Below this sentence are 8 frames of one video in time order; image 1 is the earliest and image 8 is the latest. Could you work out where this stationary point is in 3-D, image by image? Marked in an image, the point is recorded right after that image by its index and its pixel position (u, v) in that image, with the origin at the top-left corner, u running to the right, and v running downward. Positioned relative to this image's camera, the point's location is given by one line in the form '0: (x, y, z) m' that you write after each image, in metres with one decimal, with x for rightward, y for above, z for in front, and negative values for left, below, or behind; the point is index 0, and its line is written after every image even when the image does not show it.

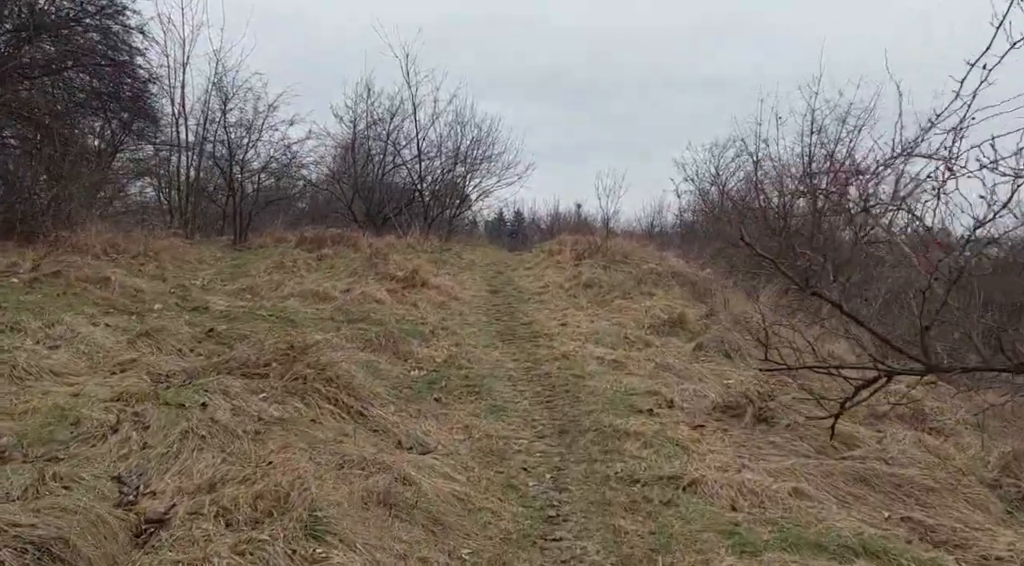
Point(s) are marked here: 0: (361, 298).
0: (-2.1, -0.2, +14.4) m
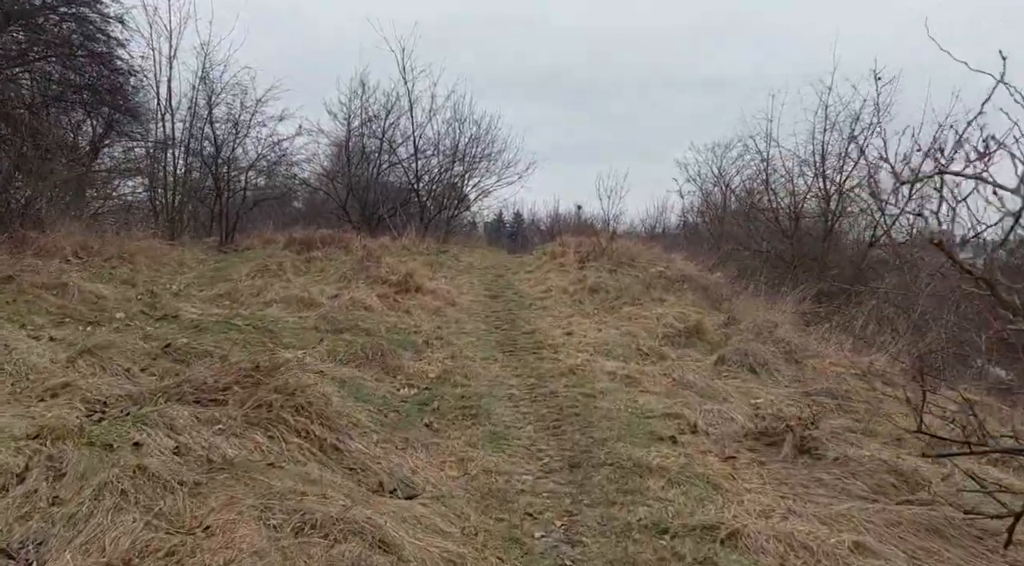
0: (-2.1, -0.3, +13.3) m
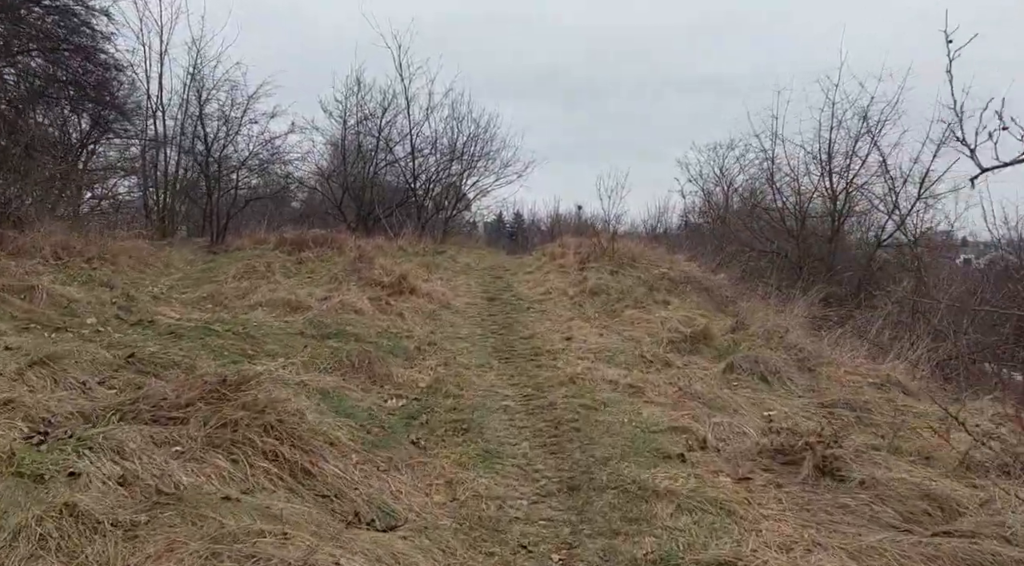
0: (-2.1, -0.3, +12.7) m
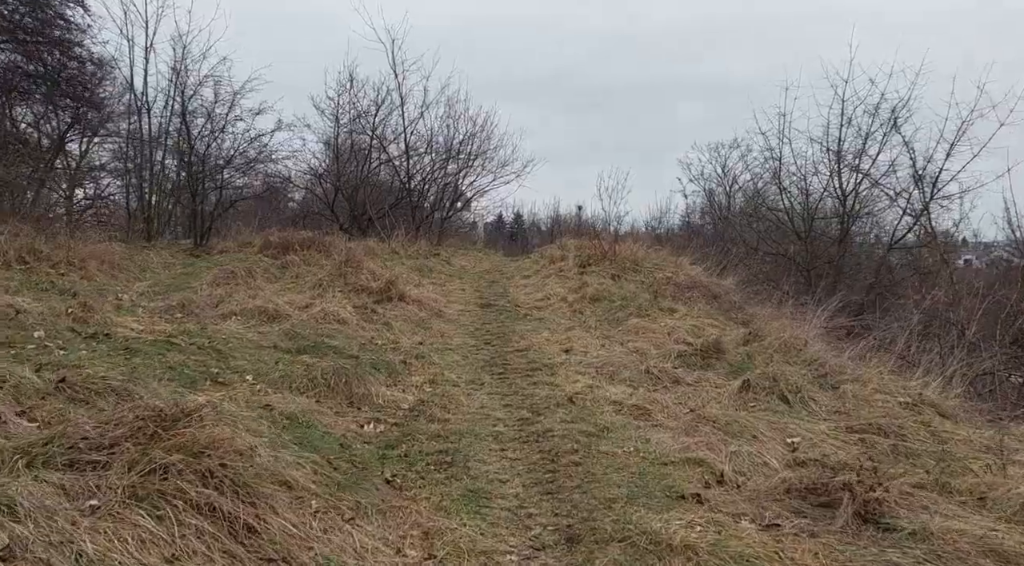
0: (-2.2, -0.4, +11.8) m
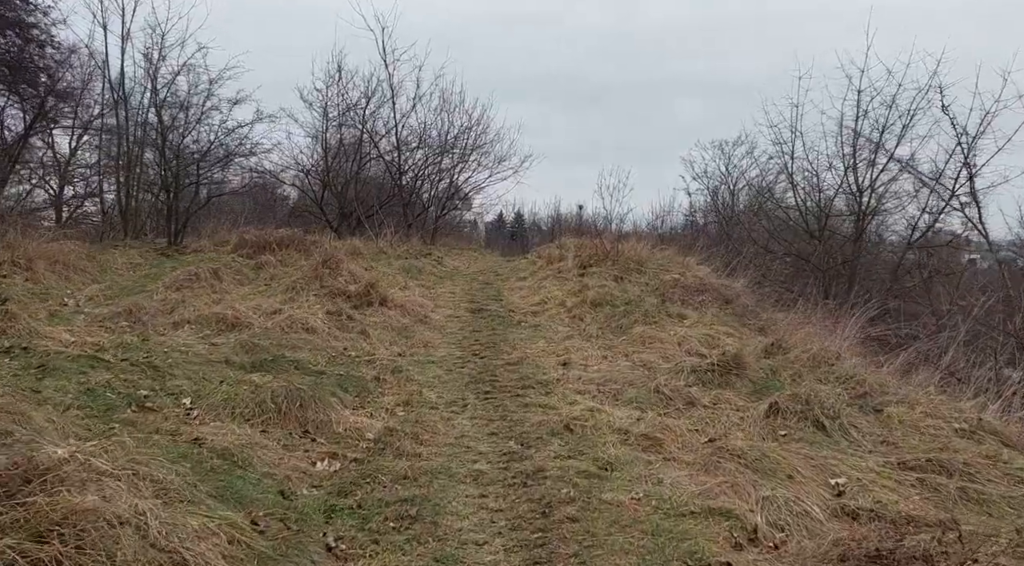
0: (-2.3, -0.4, +10.5) m
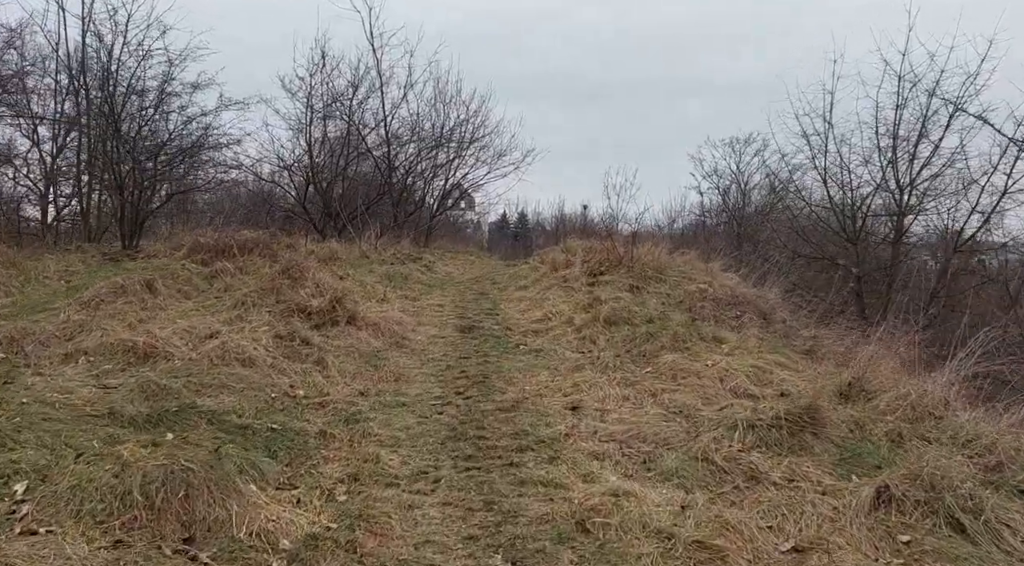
0: (-2.3, -0.6, +8.2) m
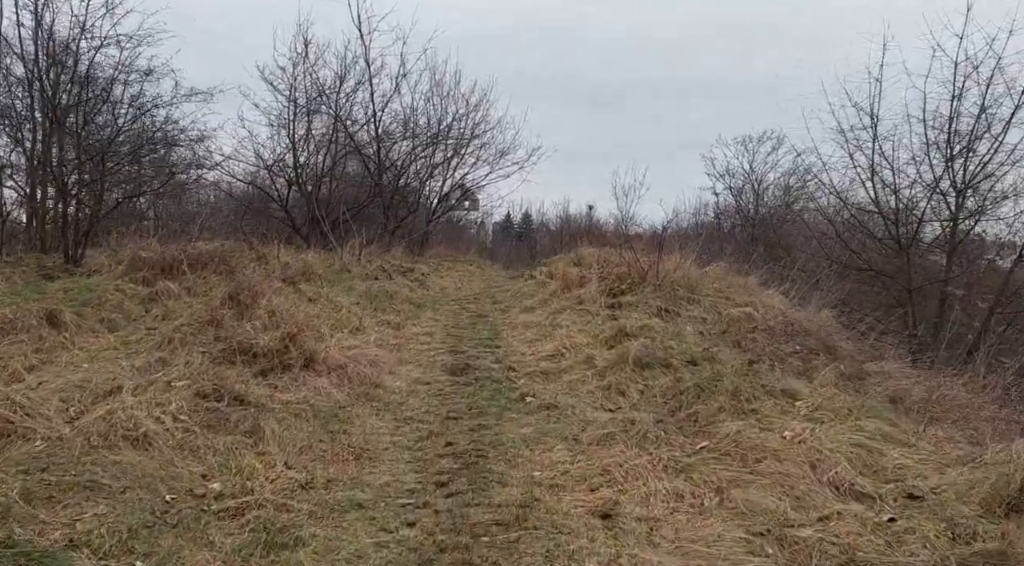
0: (-2.3, -0.8, +5.8) m
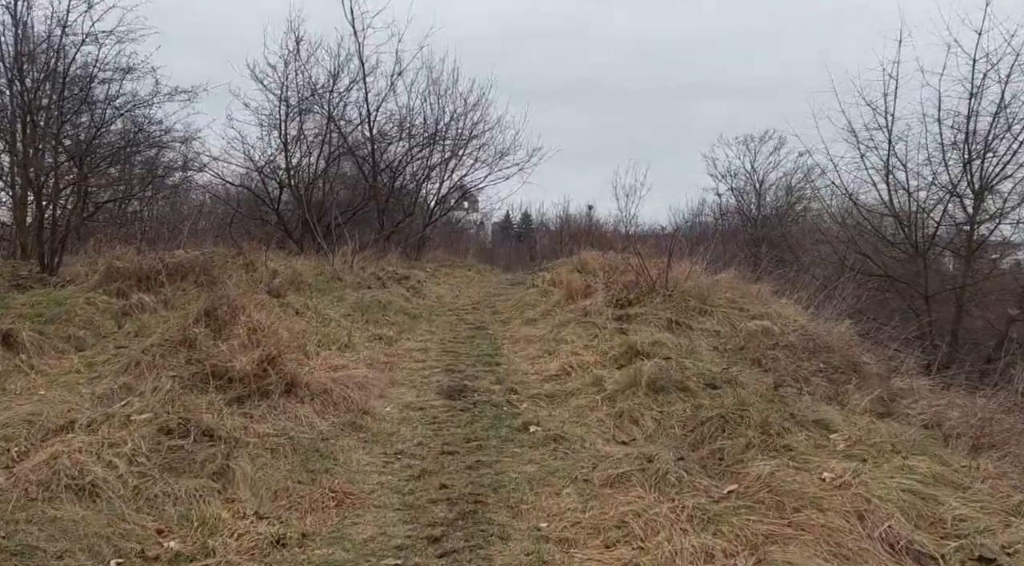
0: (-2.3, -0.9, +5.1) m
